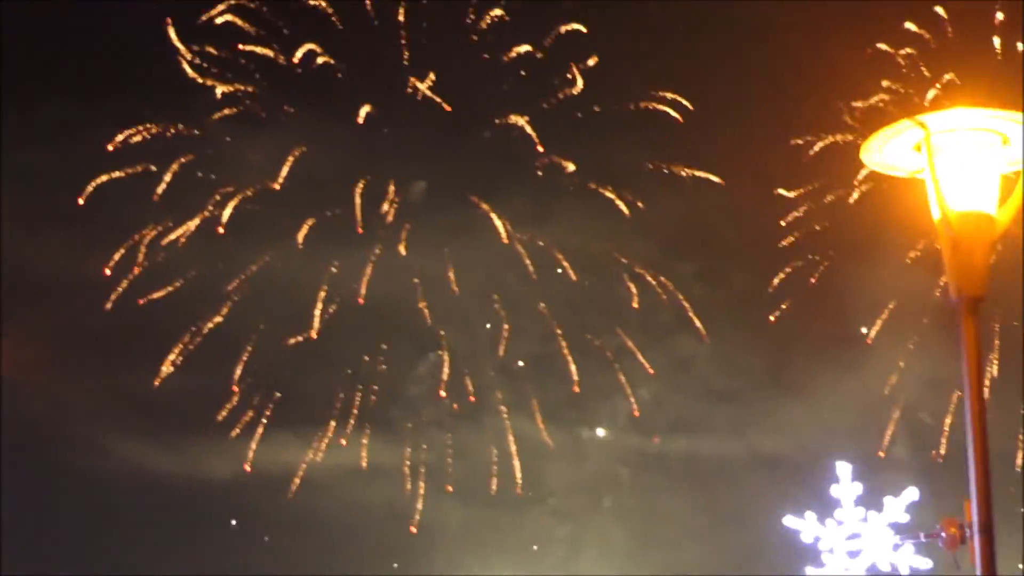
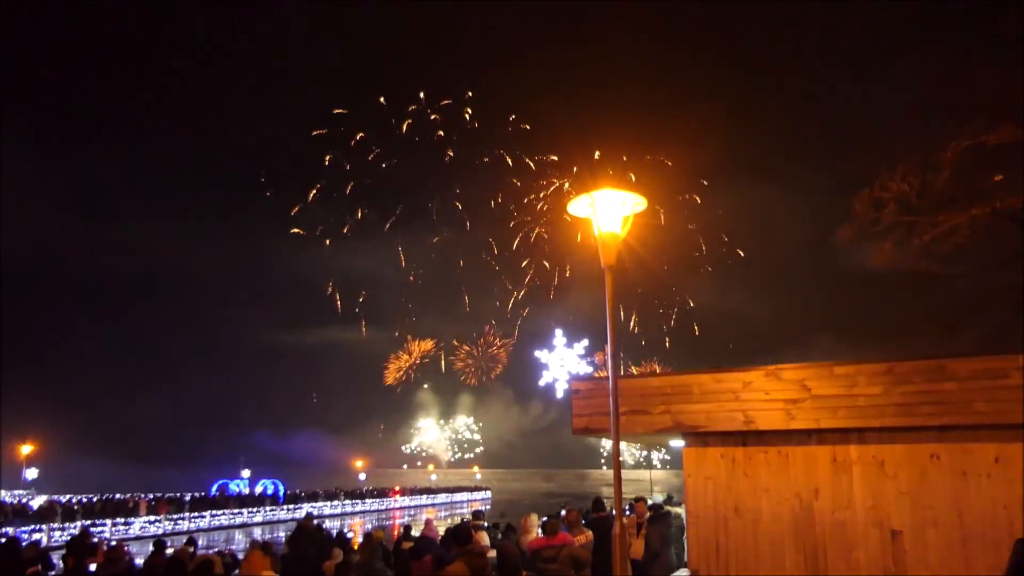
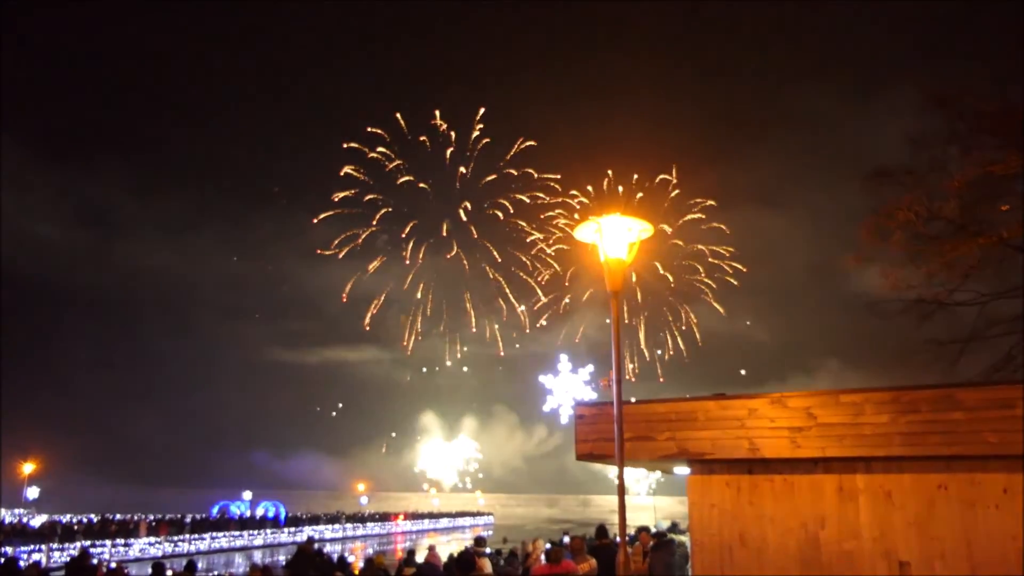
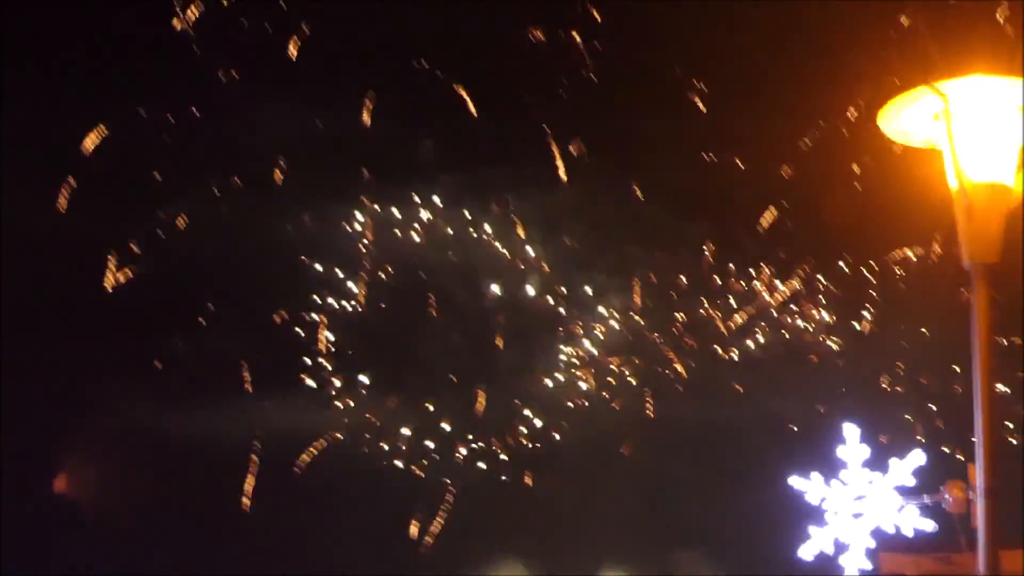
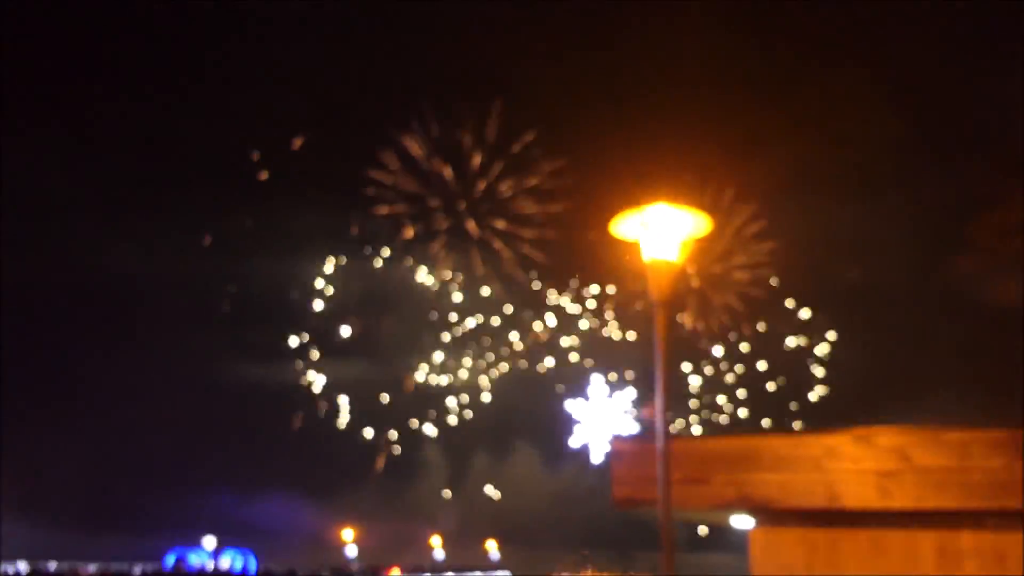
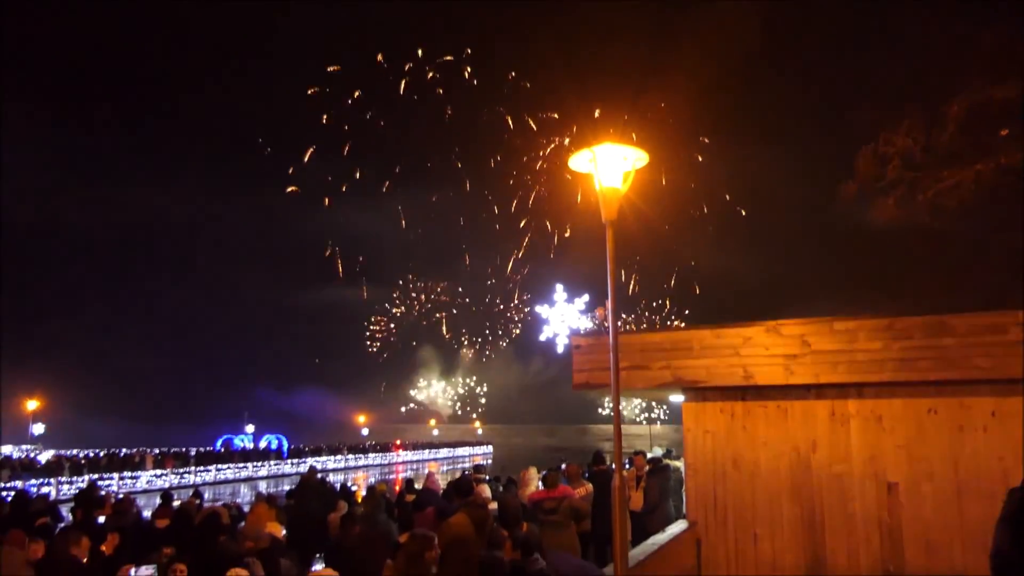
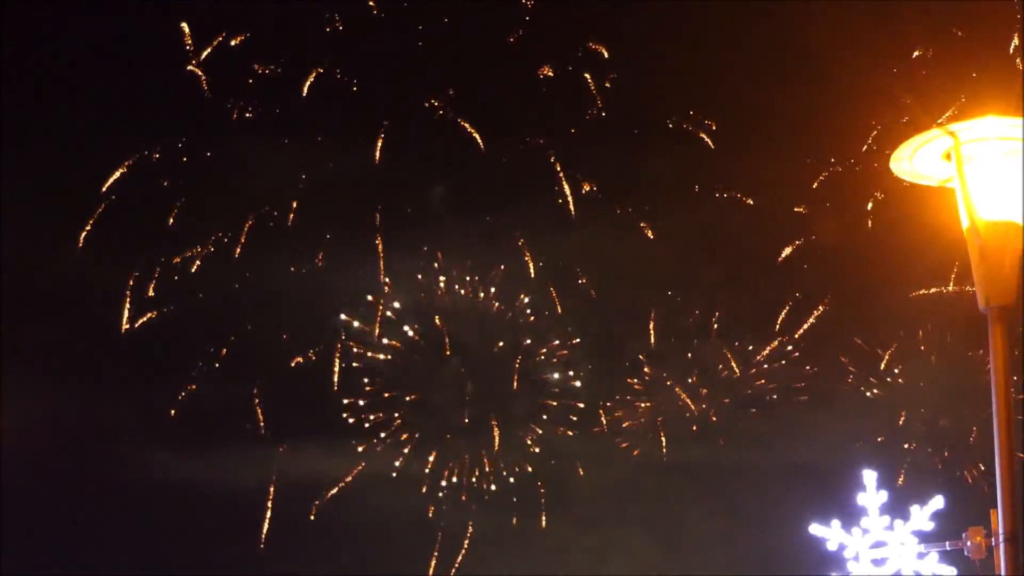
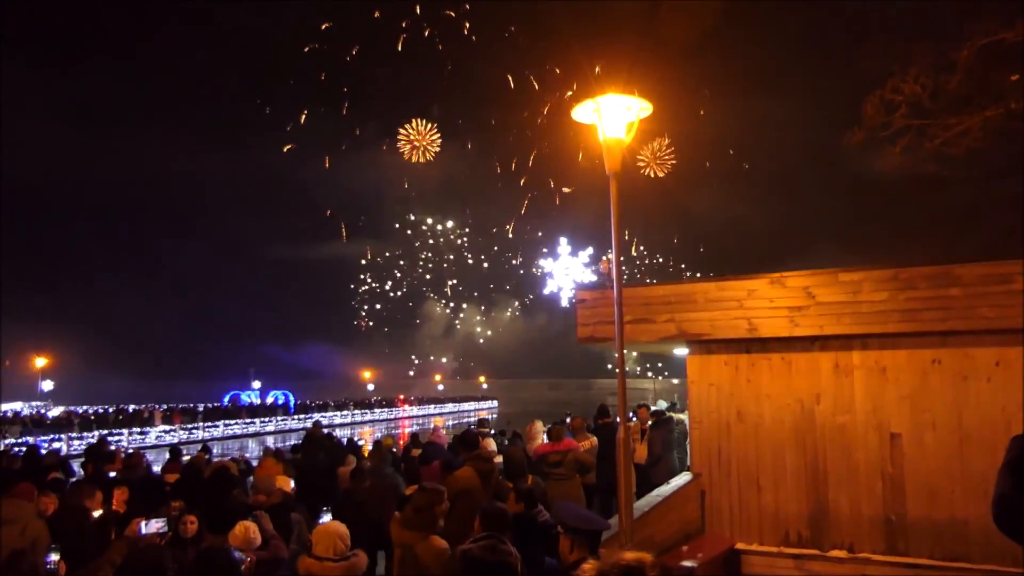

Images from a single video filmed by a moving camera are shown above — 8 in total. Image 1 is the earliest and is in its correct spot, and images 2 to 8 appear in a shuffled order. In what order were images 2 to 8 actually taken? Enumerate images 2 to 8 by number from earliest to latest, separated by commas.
7, 4, 5, 3, 2, 6, 8
